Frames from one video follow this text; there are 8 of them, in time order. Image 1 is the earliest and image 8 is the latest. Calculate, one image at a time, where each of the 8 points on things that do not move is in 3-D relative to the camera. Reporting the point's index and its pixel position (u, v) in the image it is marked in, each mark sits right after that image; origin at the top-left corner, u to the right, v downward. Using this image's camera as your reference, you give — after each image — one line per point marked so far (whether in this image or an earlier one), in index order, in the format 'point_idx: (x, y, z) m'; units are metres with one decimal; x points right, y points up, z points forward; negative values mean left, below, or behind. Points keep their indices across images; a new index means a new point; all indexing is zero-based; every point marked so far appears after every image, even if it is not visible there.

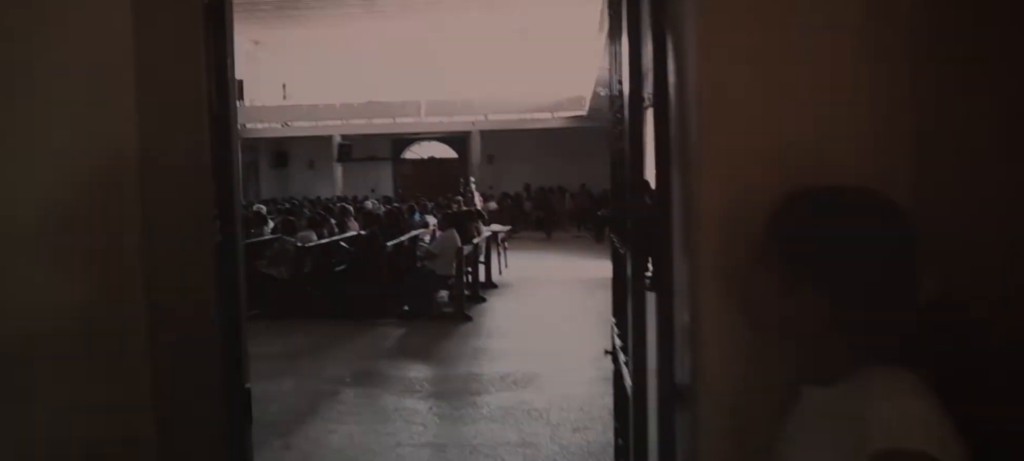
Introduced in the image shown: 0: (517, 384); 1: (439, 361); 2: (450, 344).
0: (0.0, -1.1, +5.0) m
1: (-0.6, -1.1, +5.6) m
2: (-0.5, -1.1, +6.3) m
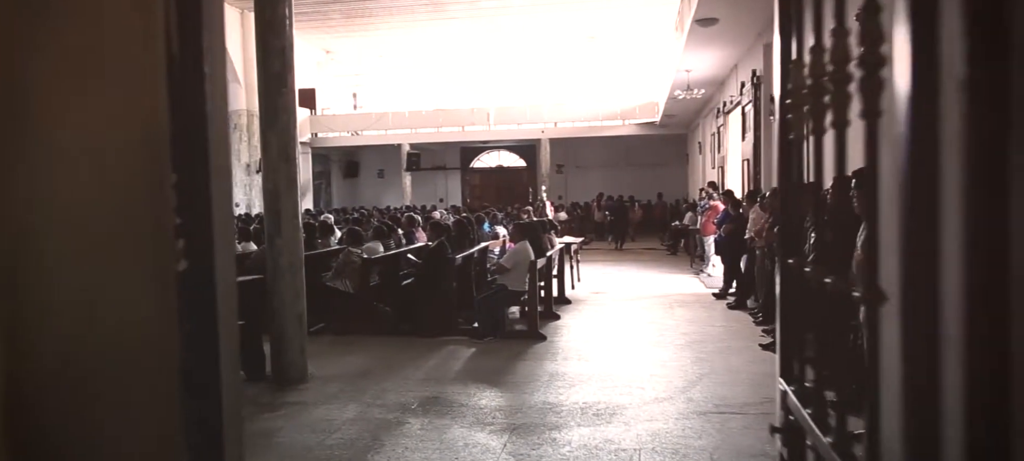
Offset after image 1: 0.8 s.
0: (+0.6, -1.2, +4.4) m
1: (0.0, -1.2, +5.1) m
2: (+0.1, -1.2, +5.8) m
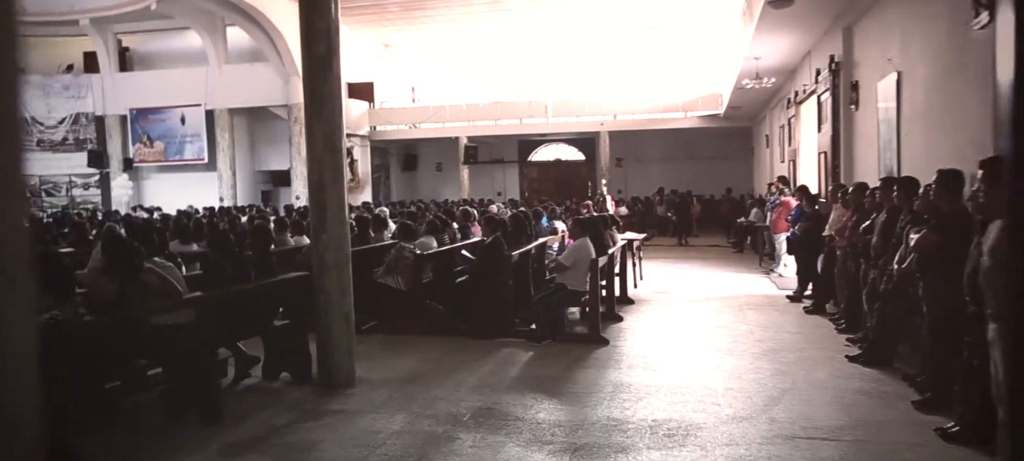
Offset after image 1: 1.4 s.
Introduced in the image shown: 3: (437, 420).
0: (+0.9, -1.2, +4.0) m
1: (+0.4, -1.1, +4.7) m
2: (+0.6, -1.1, +5.4) m
3: (-0.5, -1.1, +4.2) m
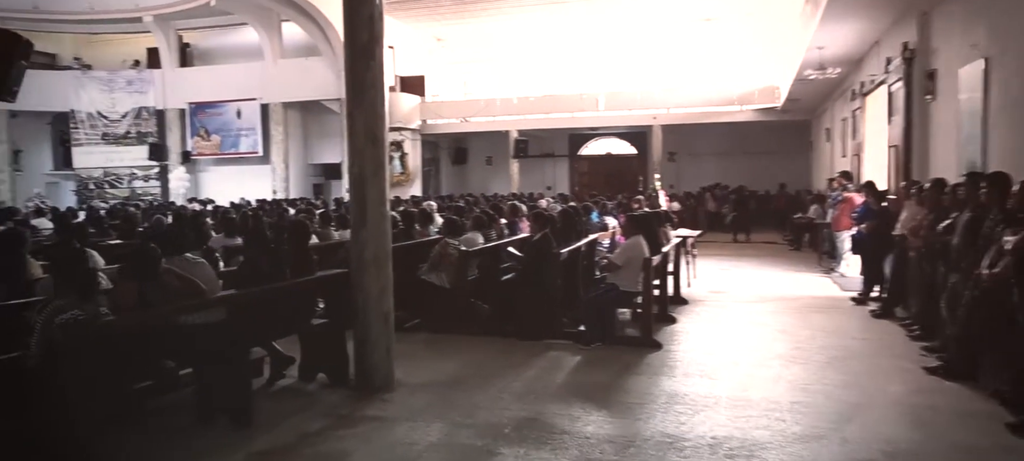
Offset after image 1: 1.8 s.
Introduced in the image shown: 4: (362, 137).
0: (+1.1, -1.2, +3.6) m
1: (+0.7, -1.1, +4.4) m
2: (+0.9, -1.1, +5.0) m
3: (-0.2, -1.1, +3.9) m
4: (-1.0, +0.6, +4.7) m
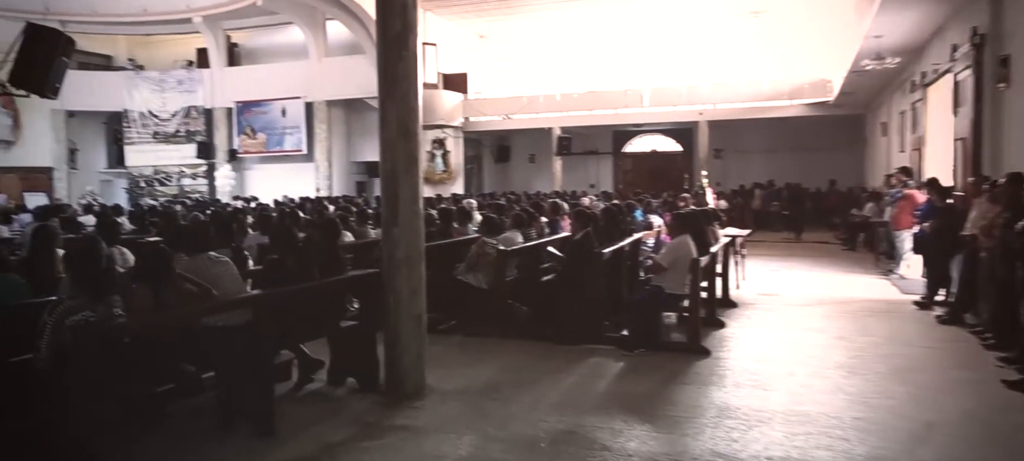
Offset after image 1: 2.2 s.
0: (+1.3, -1.2, +3.3) m
1: (+0.9, -1.1, +4.0) m
2: (+1.2, -1.1, +4.7) m
3: (0.0, -1.1, +3.7) m
4: (-0.8, +0.6, +4.5) m
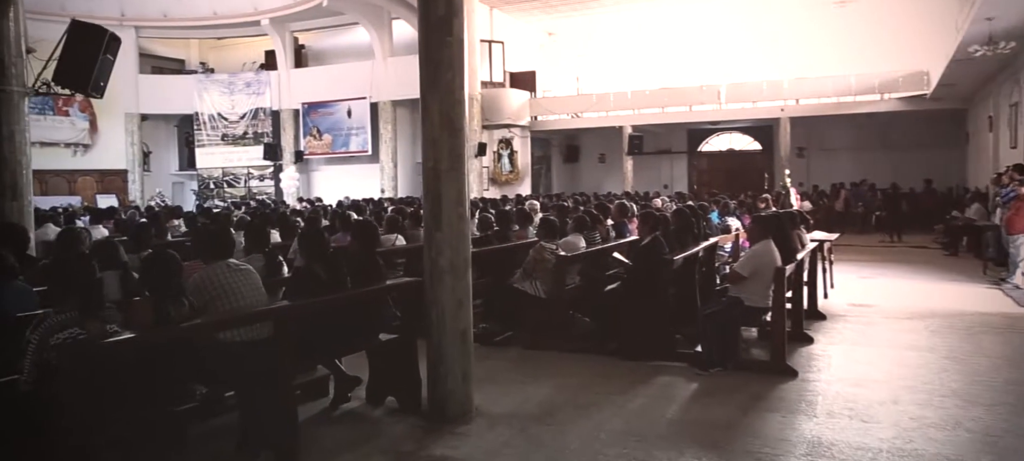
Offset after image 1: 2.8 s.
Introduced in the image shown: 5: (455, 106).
0: (+1.5, -1.2, +2.6) m
1: (+1.2, -1.2, +3.4) m
2: (+1.5, -1.2, +4.0) m
3: (+0.2, -1.2, +3.1) m
4: (-0.4, +0.6, +4.1) m
5: (-0.3, +0.7, +4.1) m
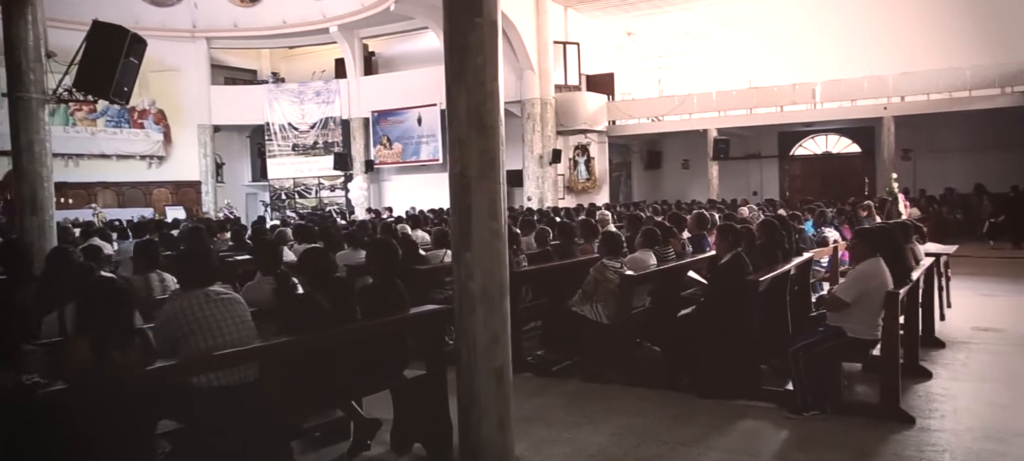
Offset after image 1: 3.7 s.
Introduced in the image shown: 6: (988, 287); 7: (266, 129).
0: (+1.5, -1.3, +1.7) m
1: (+1.3, -1.3, +2.6) m
2: (+1.7, -1.3, +3.1) m
3: (+0.3, -1.2, +2.4) m
4: (-0.2, +0.5, +3.4) m
5: (-0.1, +0.6, +3.4) m
6: (+7.1, -0.8, +10.4) m
7: (-6.4, +2.7, +18.3) m
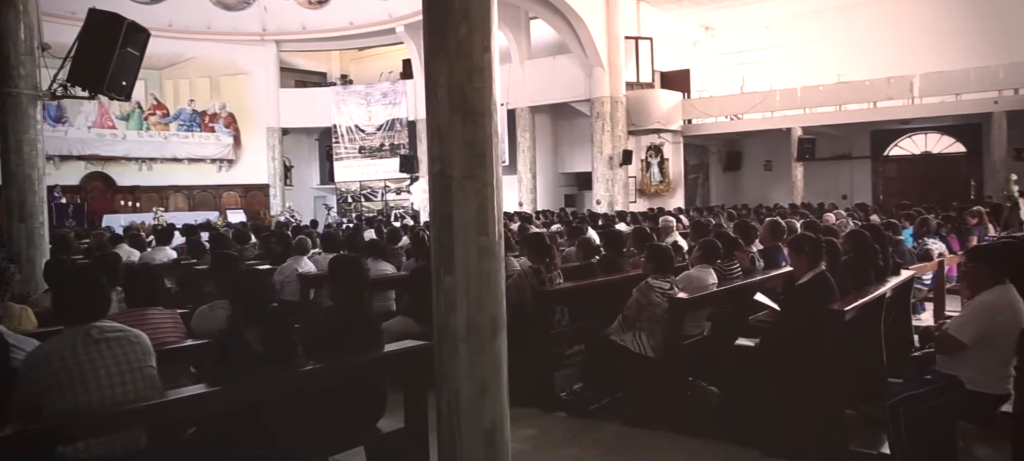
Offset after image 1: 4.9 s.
0: (+1.3, -1.4, +0.9) m
1: (+1.2, -1.3, +1.7) m
2: (+1.7, -1.4, +2.3) m
3: (+0.2, -1.3, +1.7) m
4: (-0.2, +0.5, +2.7) m
5: (-0.1, +0.6, +2.7) m
6: (+7.9, -1.0, +8.8) m
7: (-4.6, +2.6, +18.2) m
